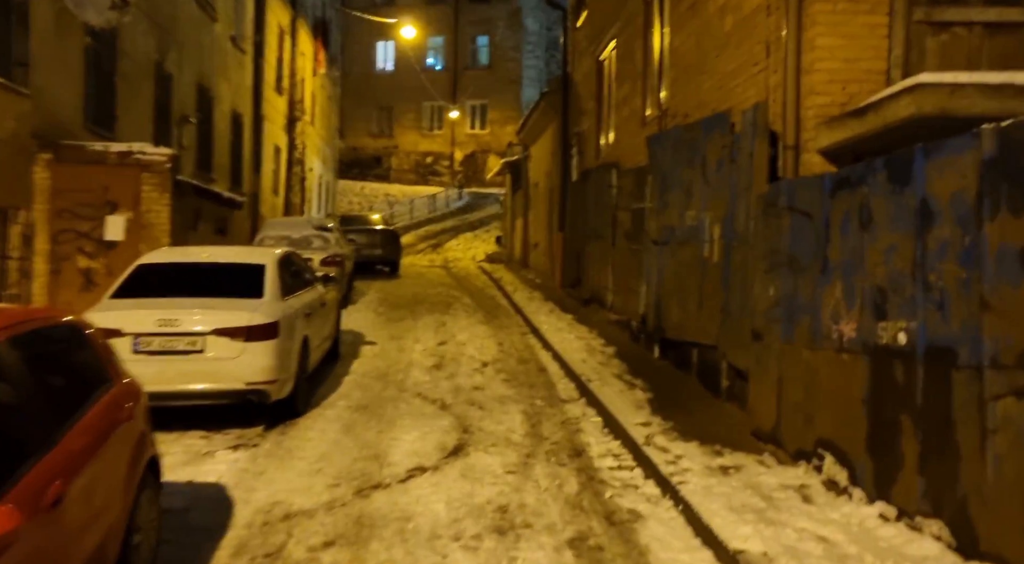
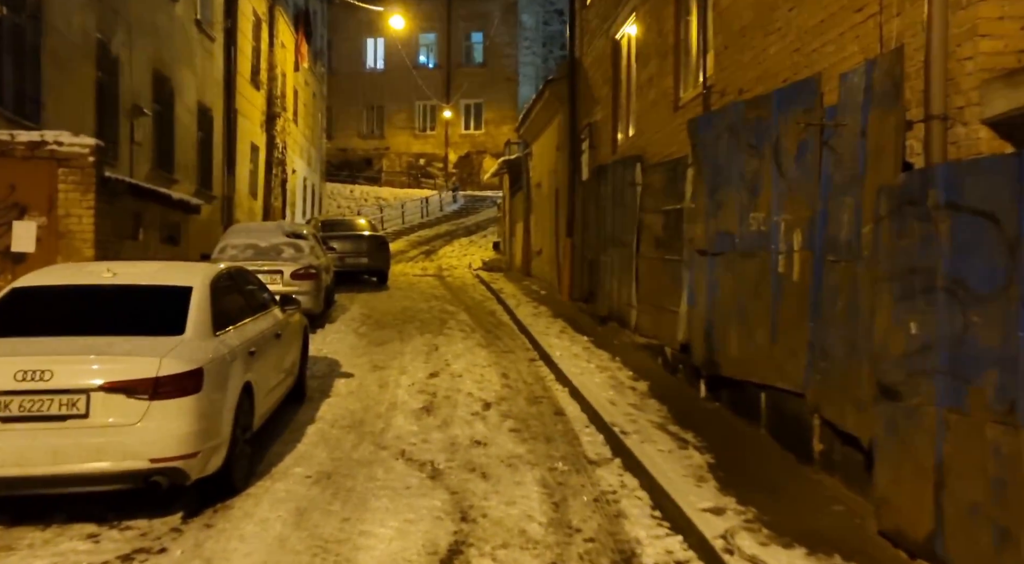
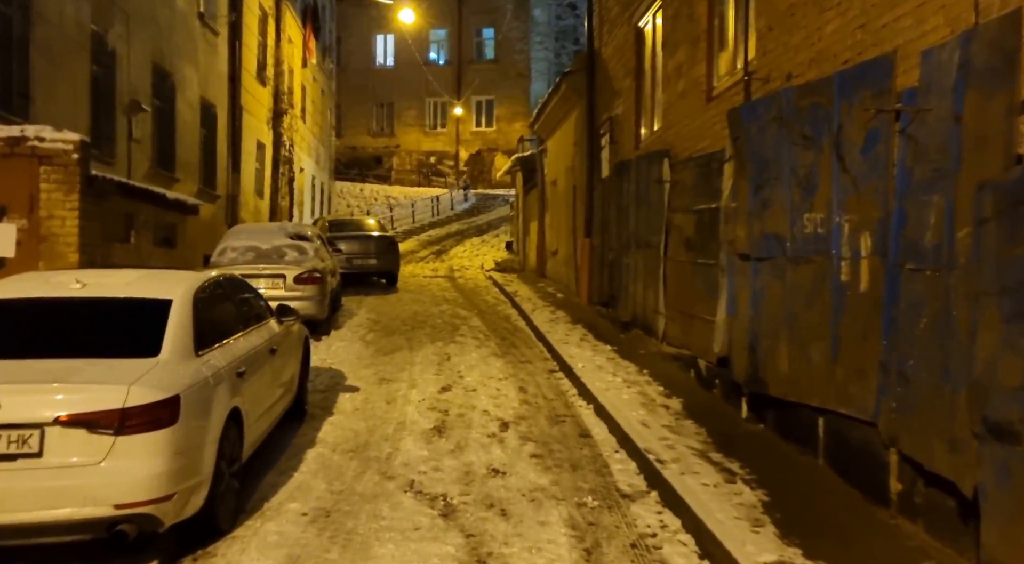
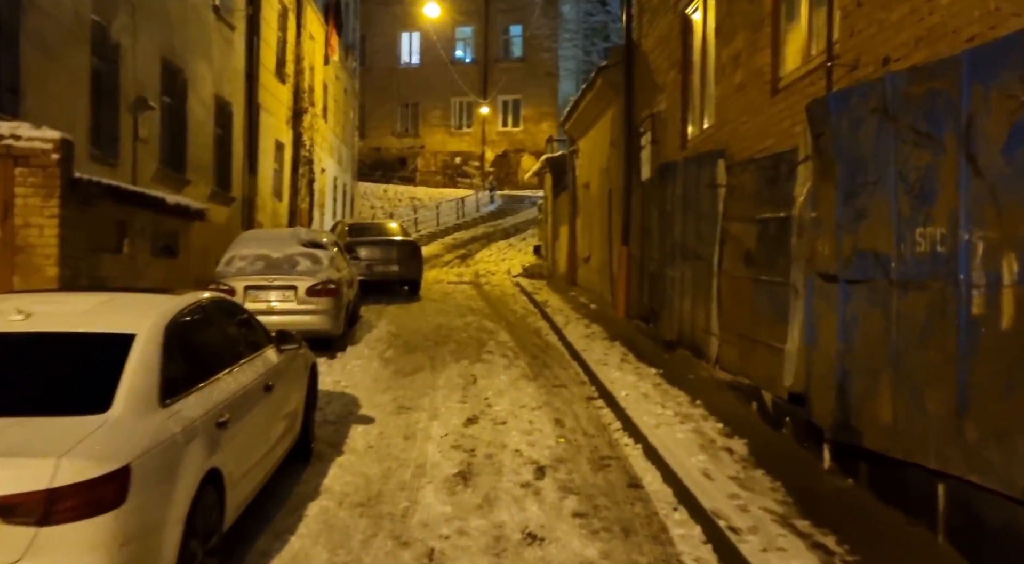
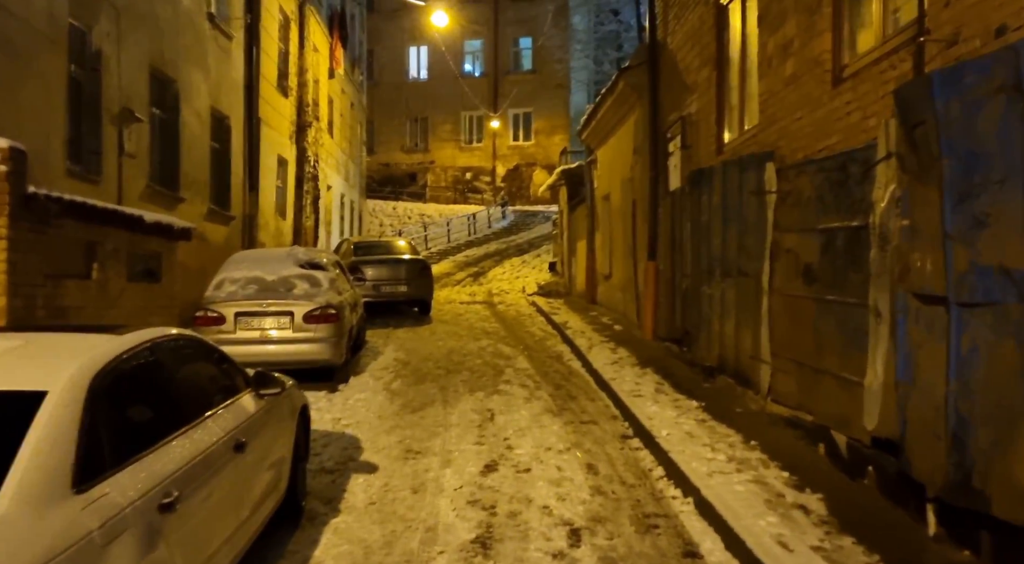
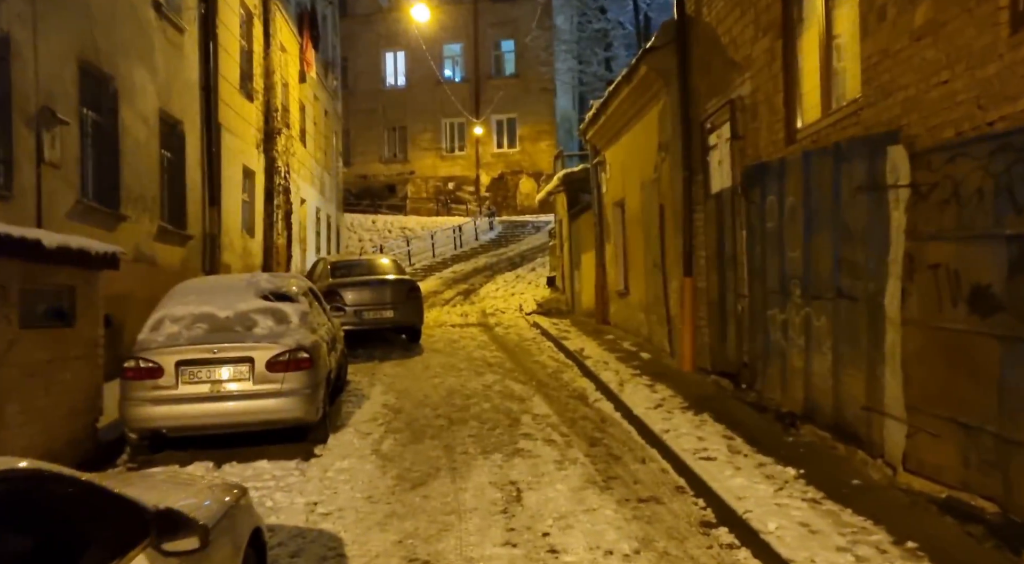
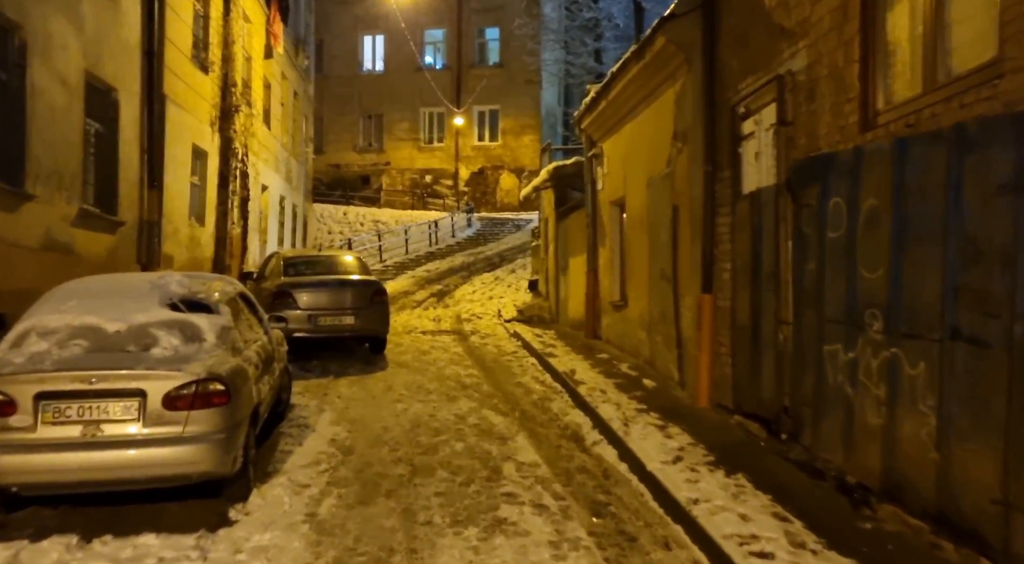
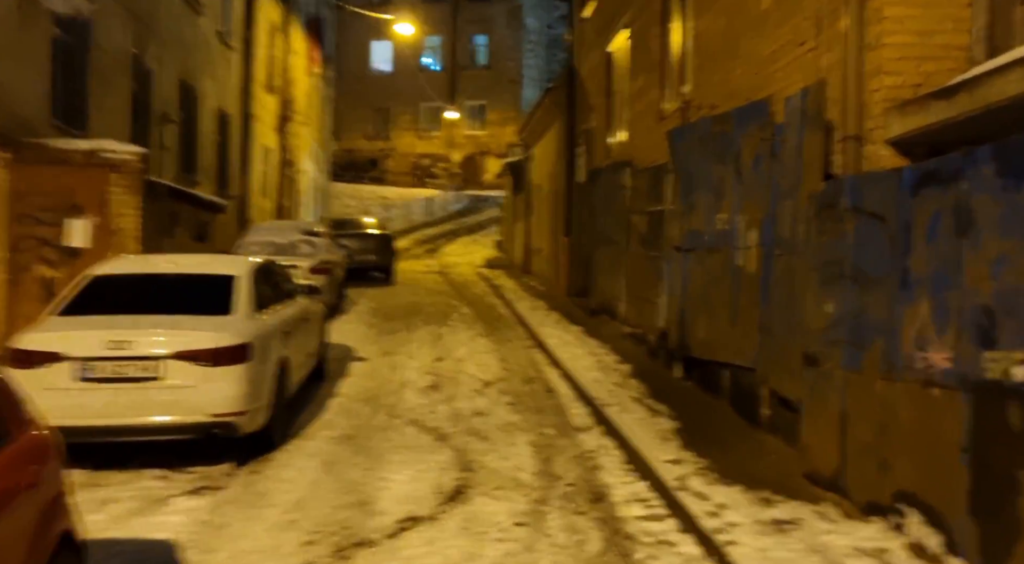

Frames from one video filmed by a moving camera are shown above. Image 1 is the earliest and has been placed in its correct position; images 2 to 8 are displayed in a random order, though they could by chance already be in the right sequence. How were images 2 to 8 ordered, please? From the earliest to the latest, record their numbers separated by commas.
8, 2, 3, 4, 5, 6, 7
